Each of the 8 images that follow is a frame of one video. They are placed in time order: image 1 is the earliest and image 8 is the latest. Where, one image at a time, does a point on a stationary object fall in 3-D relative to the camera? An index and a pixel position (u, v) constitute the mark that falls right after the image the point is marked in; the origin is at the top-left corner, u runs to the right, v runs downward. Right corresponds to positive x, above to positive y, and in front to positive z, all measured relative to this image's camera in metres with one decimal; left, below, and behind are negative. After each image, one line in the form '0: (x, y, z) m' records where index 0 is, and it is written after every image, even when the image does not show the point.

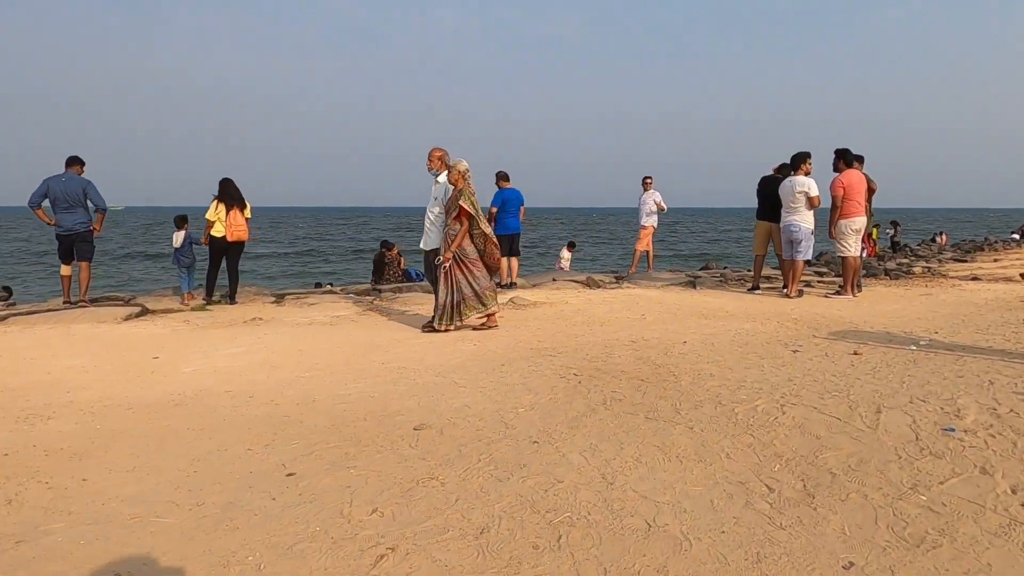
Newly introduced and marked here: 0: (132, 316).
0: (-4.7, -0.3, +8.1) m
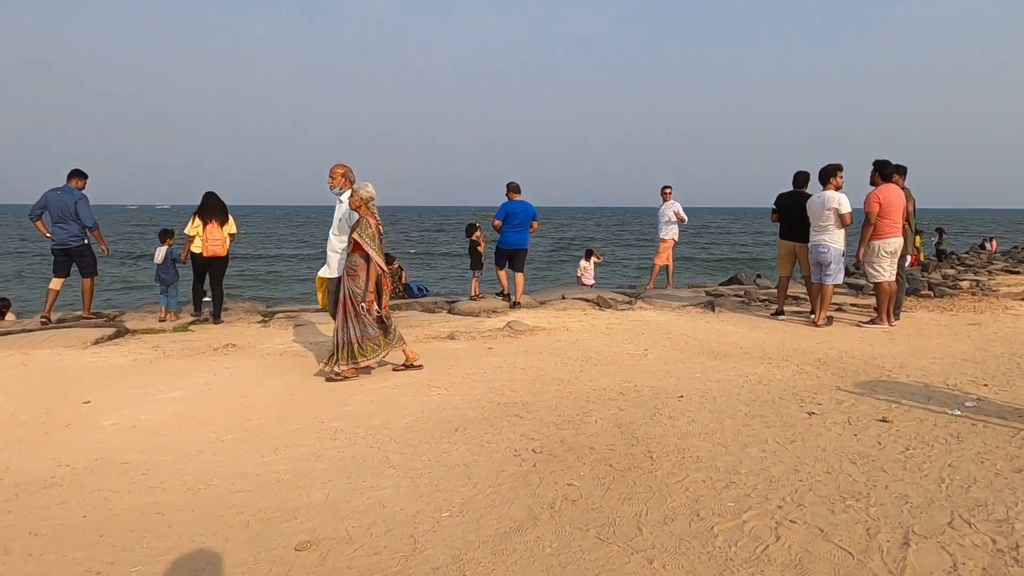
0: (-4.7, -0.6, +7.6) m
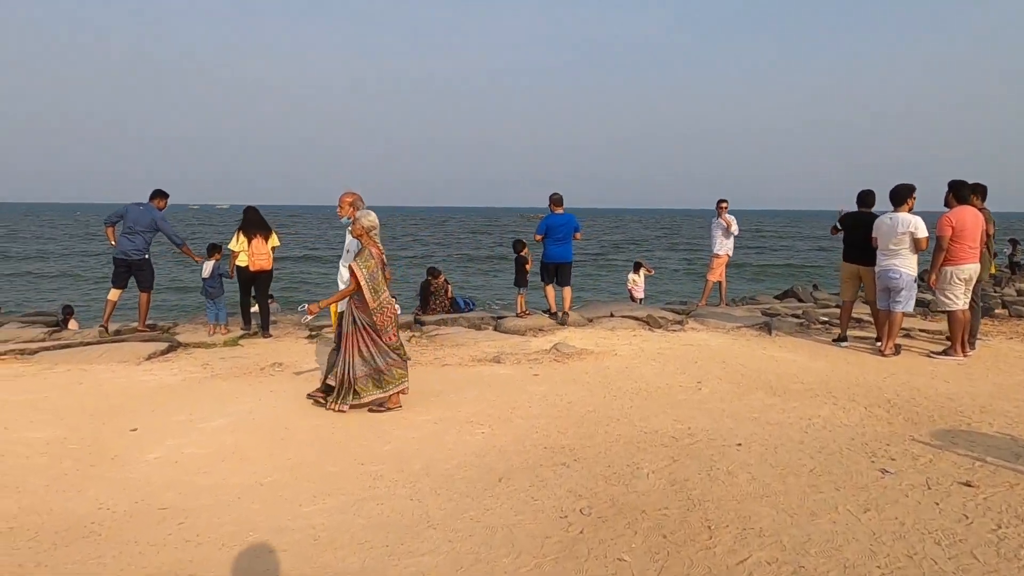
0: (-4.2, -0.8, +7.7) m
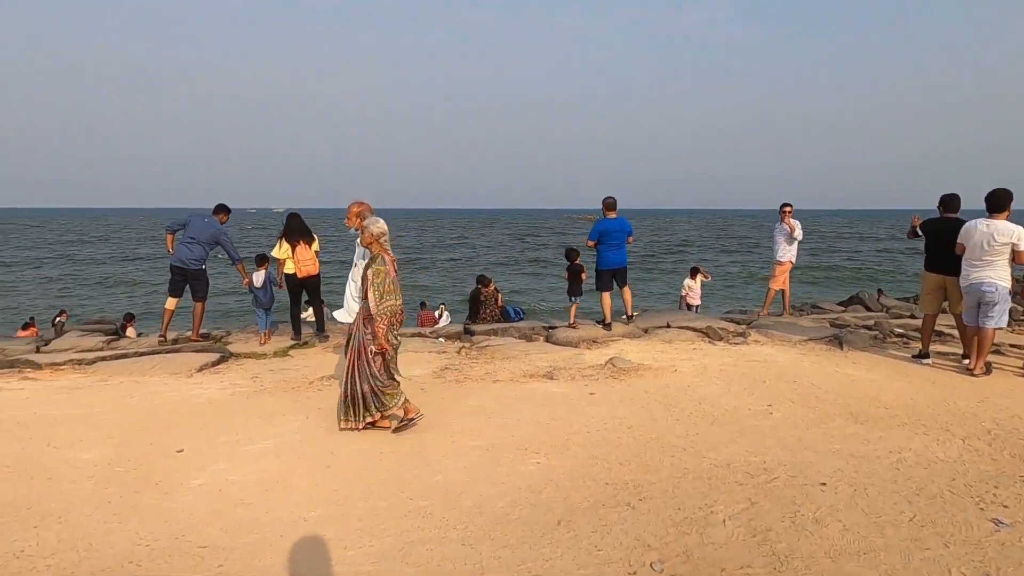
0: (-3.6, -0.9, +7.7) m
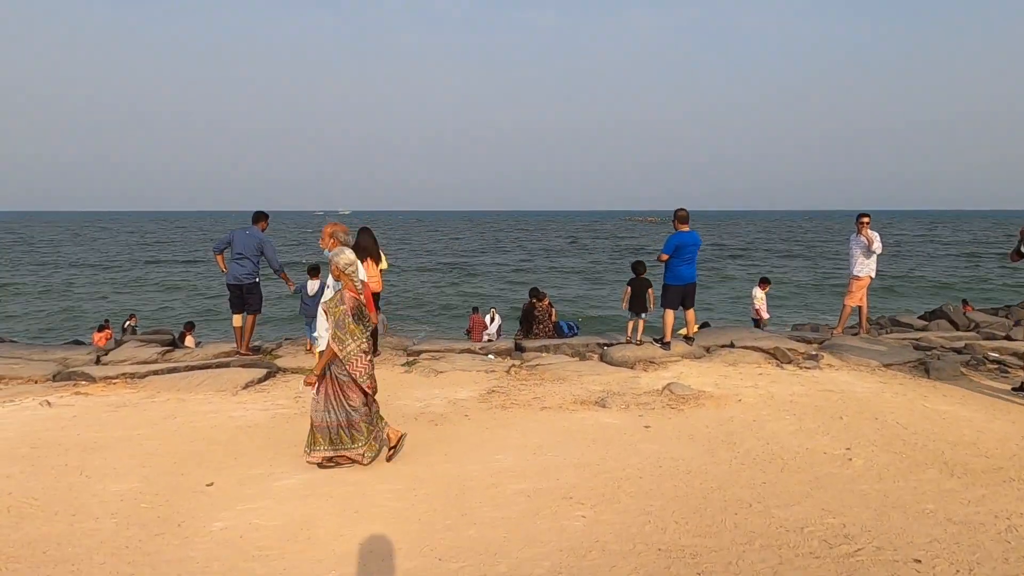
0: (-3.0, -1.1, +7.6) m
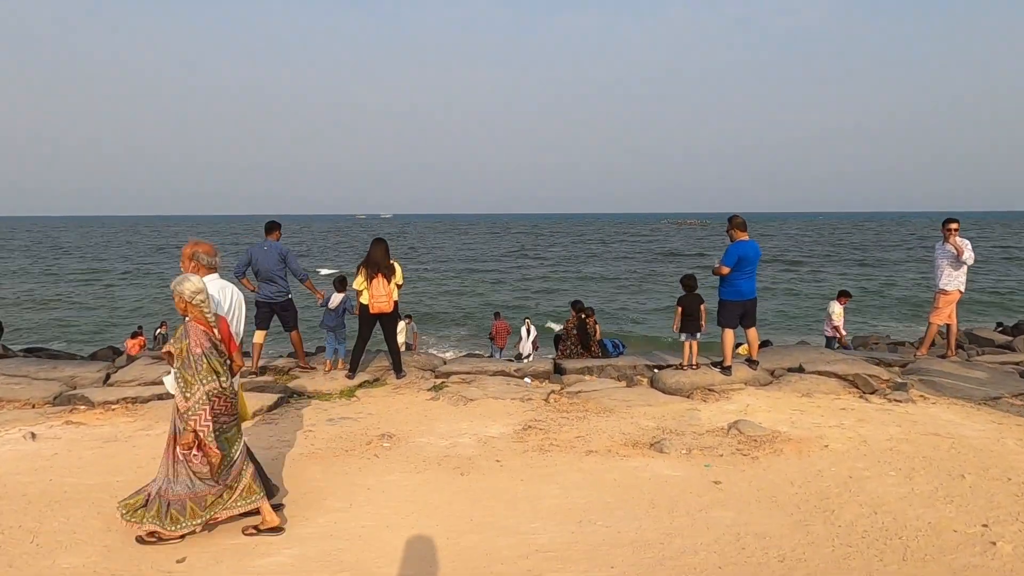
0: (-2.6, -1.3, +6.9) m
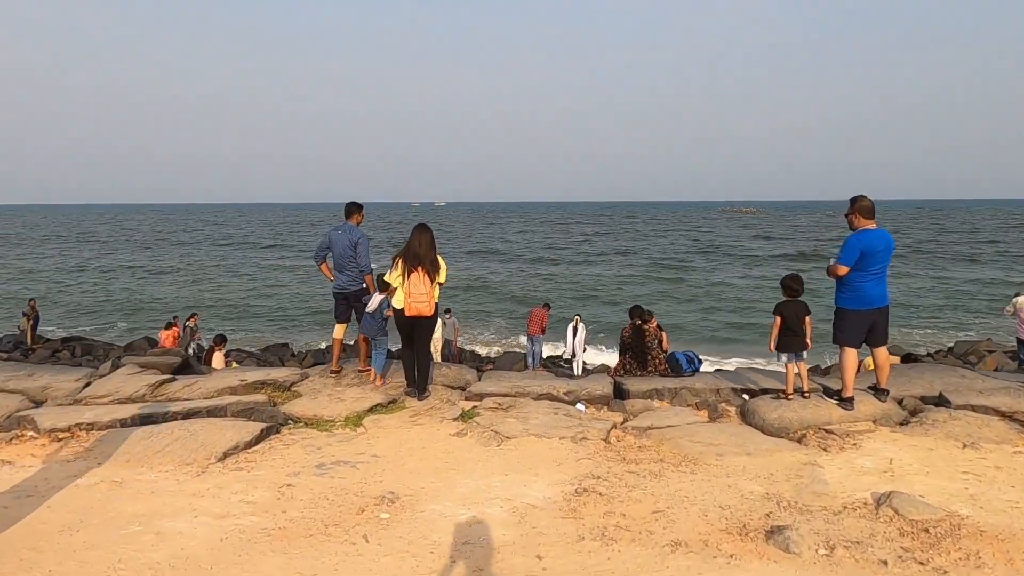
0: (-2.2, -1.3, +5.3) m
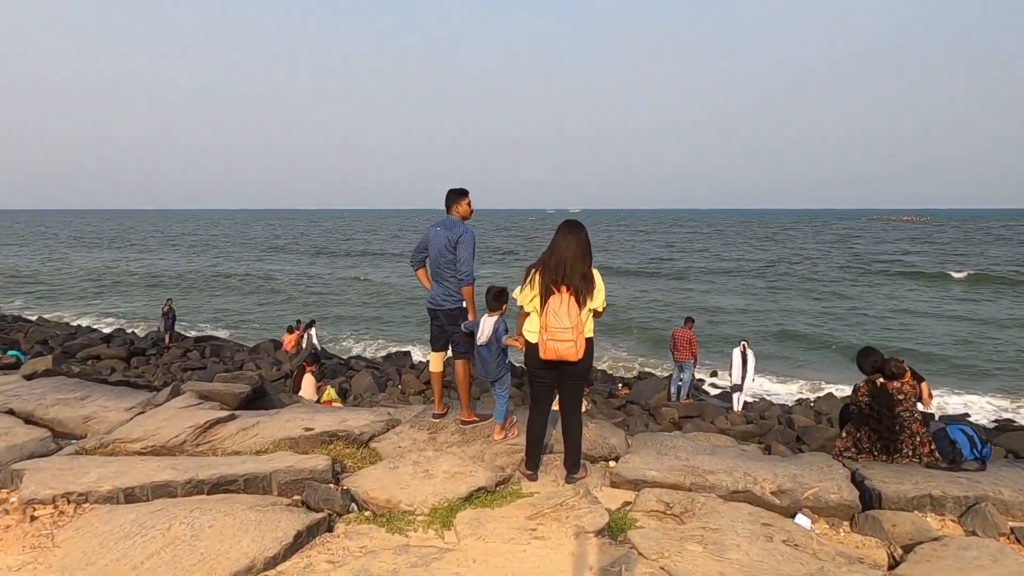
0: (-1.3, -1.4, +3.3) m
